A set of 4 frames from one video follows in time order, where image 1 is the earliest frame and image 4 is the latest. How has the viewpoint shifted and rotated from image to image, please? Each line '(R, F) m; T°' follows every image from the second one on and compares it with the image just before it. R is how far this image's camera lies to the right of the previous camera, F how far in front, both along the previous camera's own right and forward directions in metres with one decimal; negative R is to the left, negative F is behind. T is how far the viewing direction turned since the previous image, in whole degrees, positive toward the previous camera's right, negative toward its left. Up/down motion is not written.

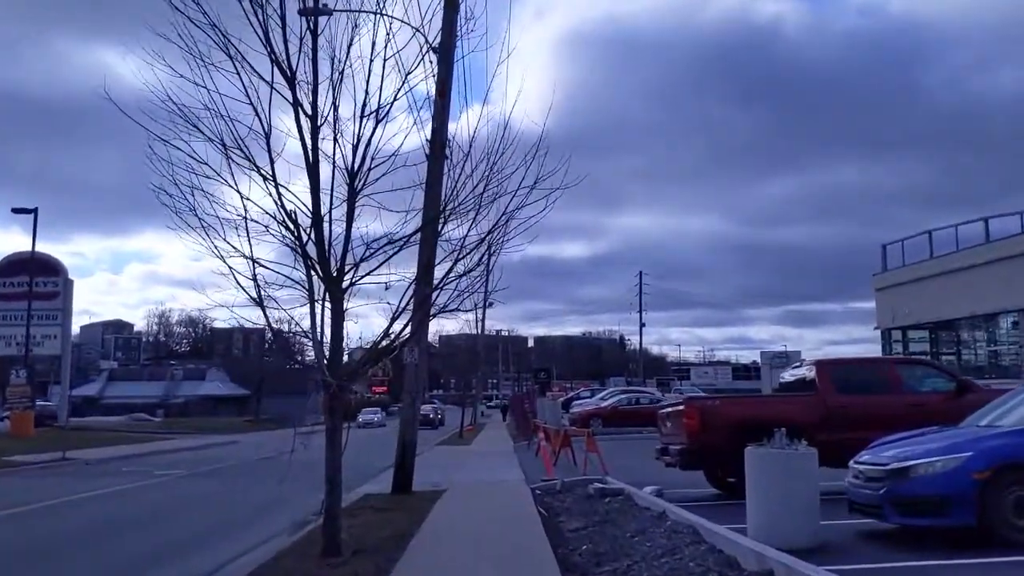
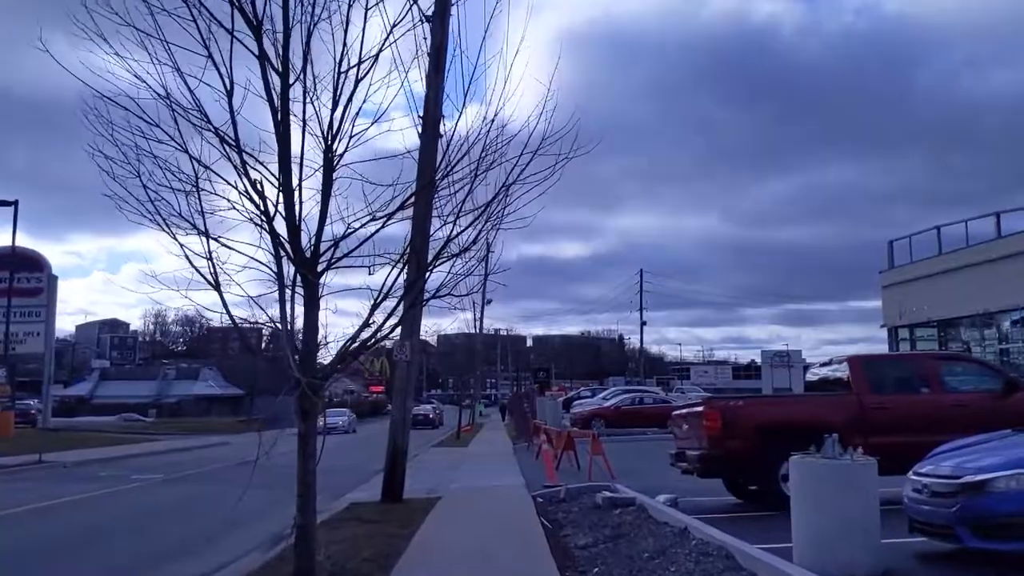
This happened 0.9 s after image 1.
(0.0, +1.4) m; 0°
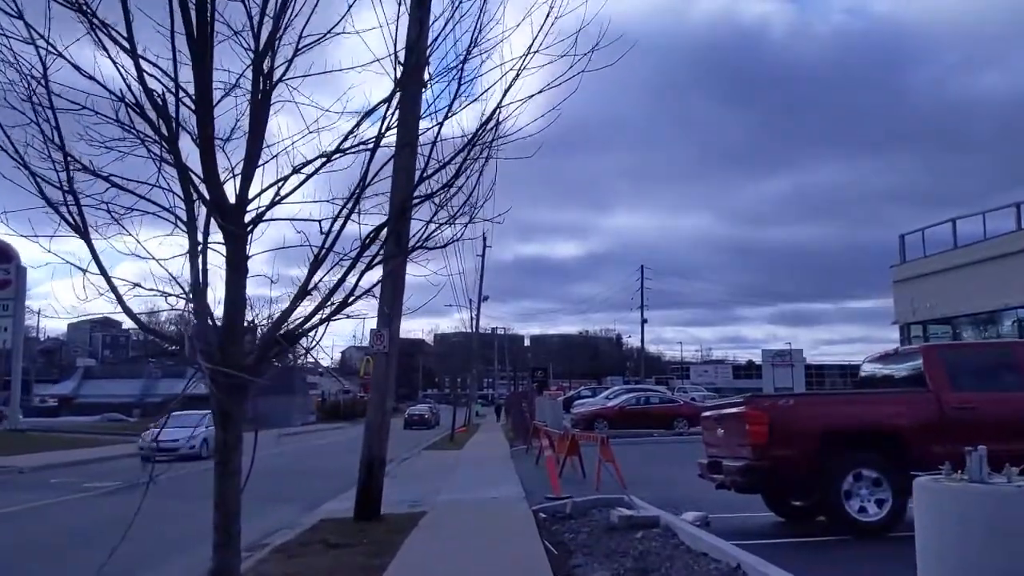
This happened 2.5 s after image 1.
(0.0, +2.5) m; 0°
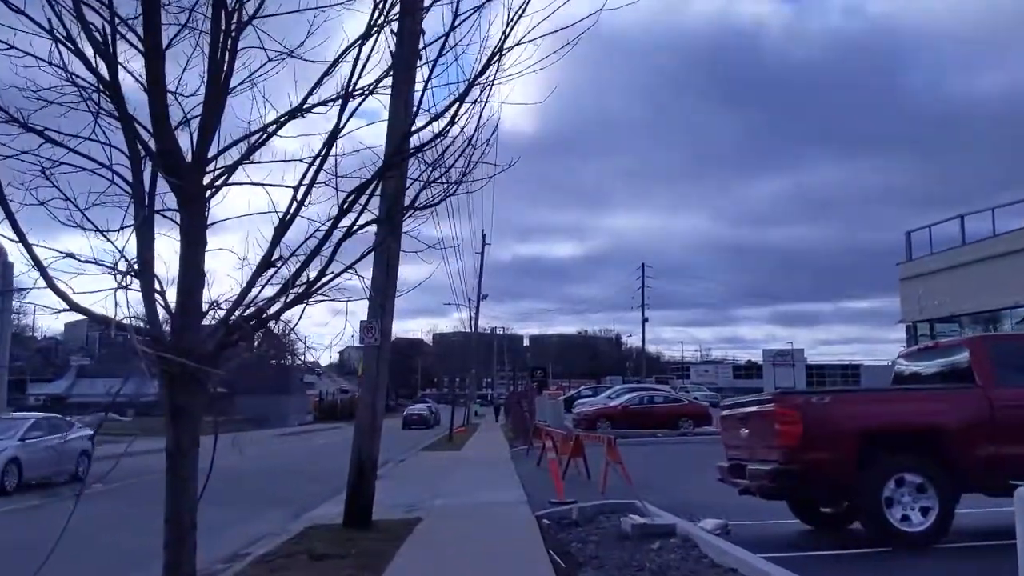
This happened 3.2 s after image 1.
(-0.1, +1.0) m; 0°
